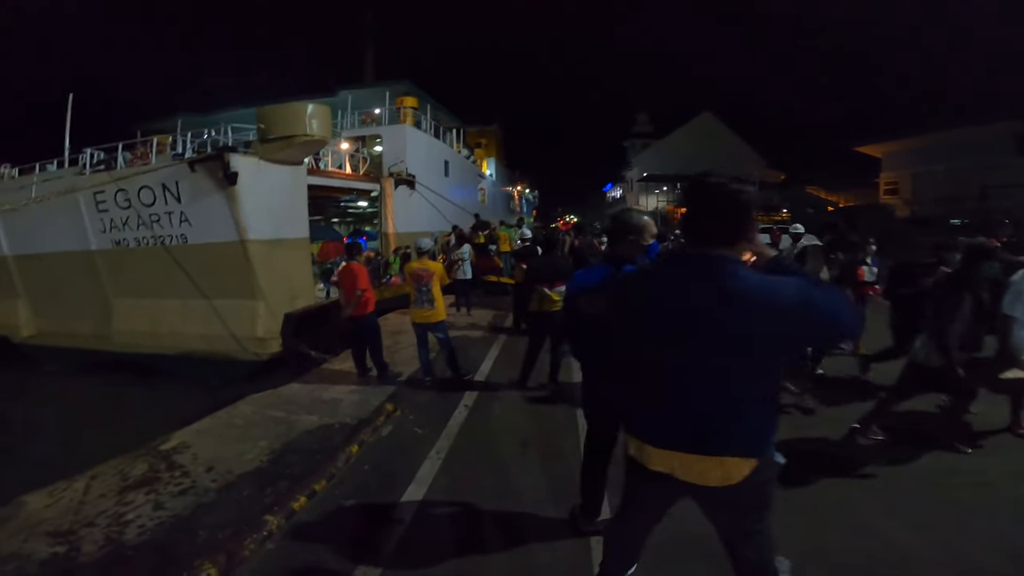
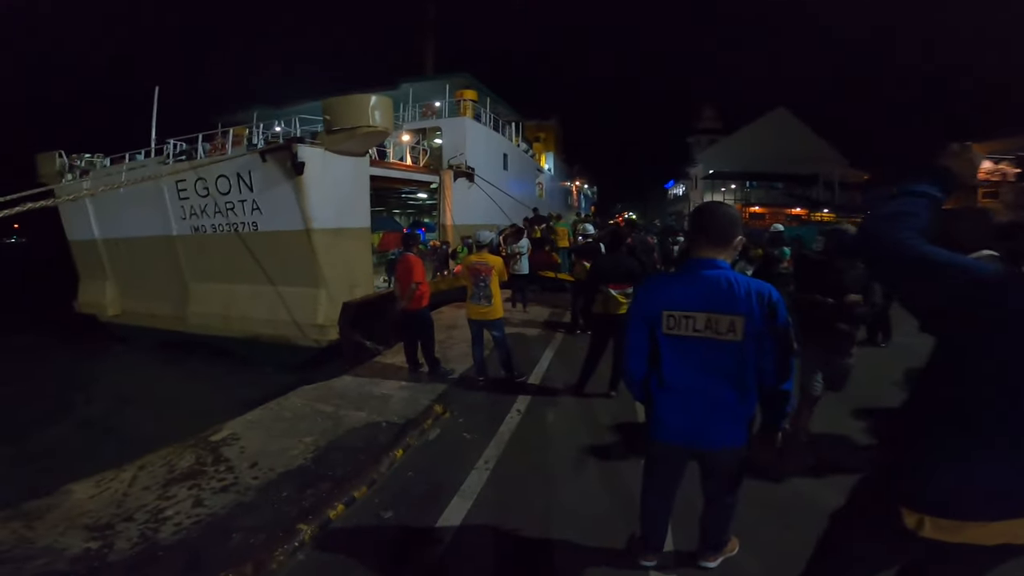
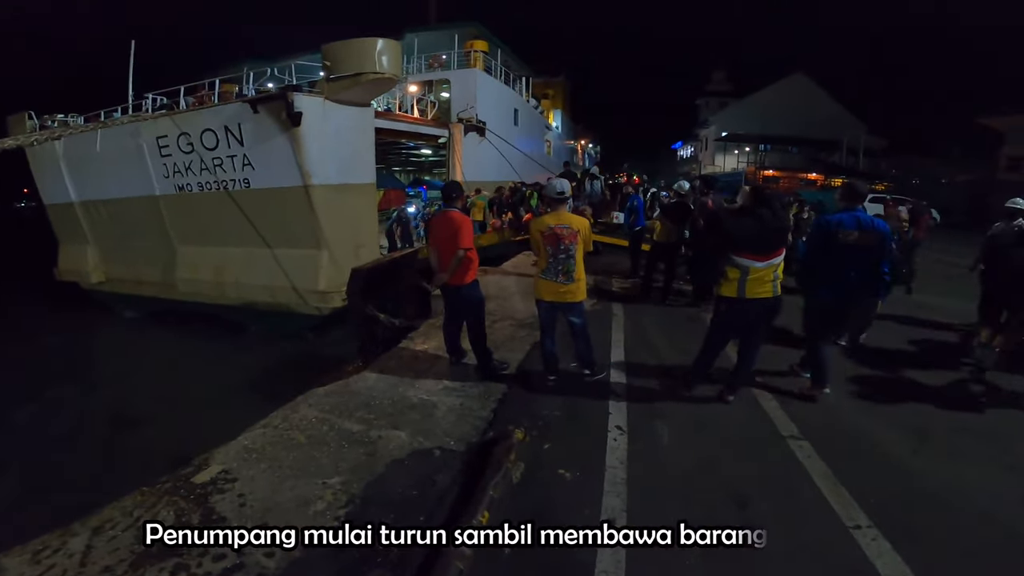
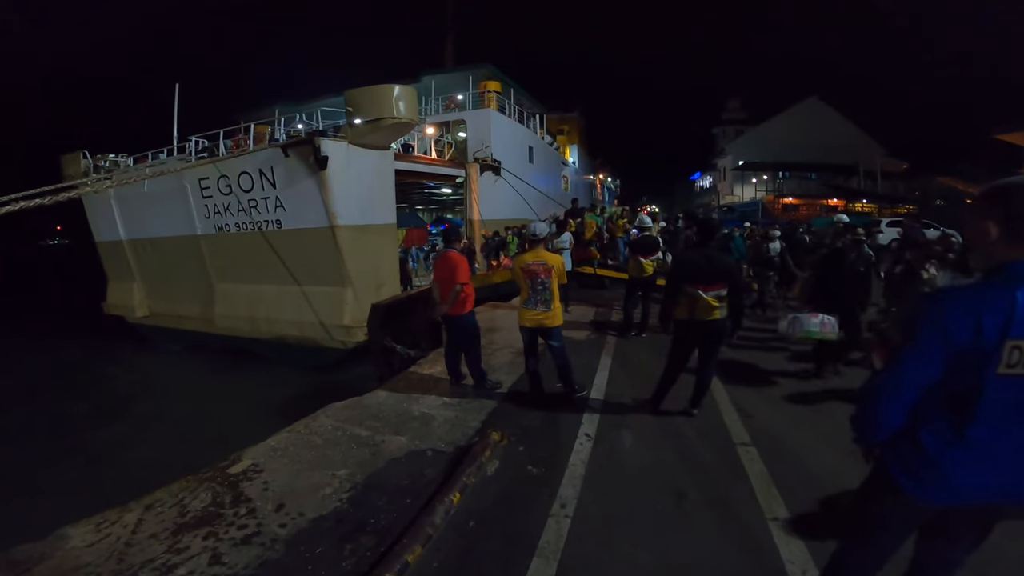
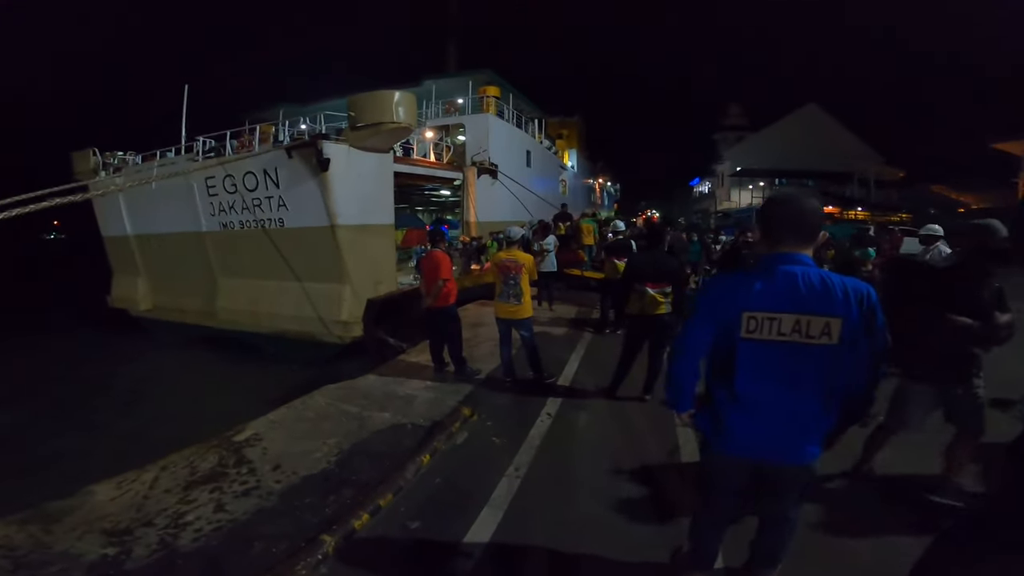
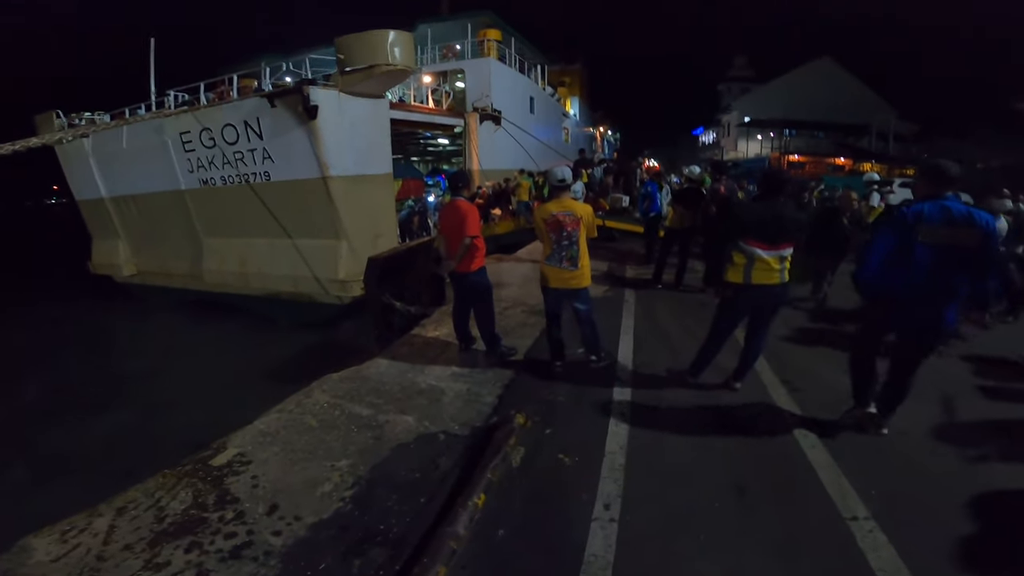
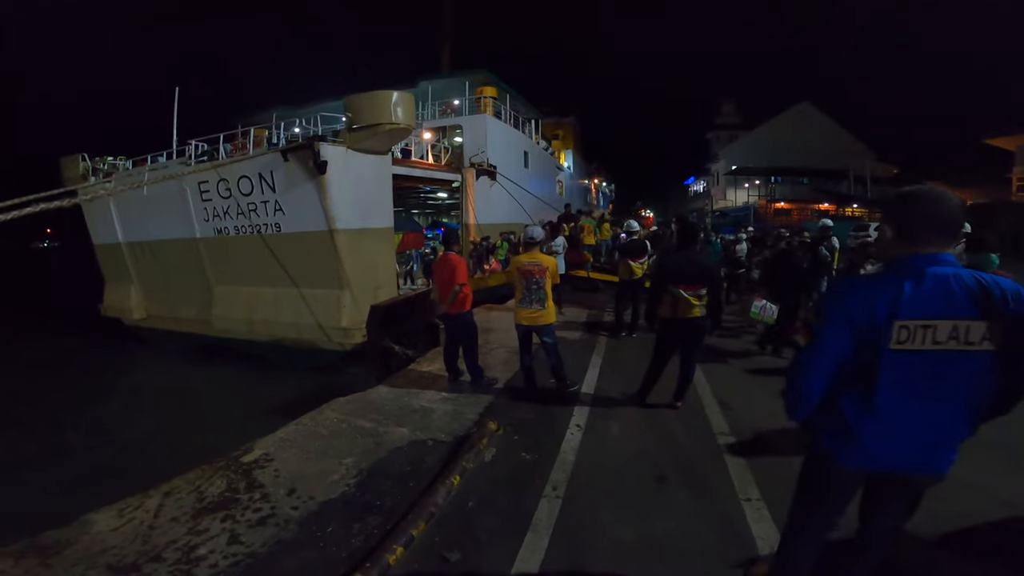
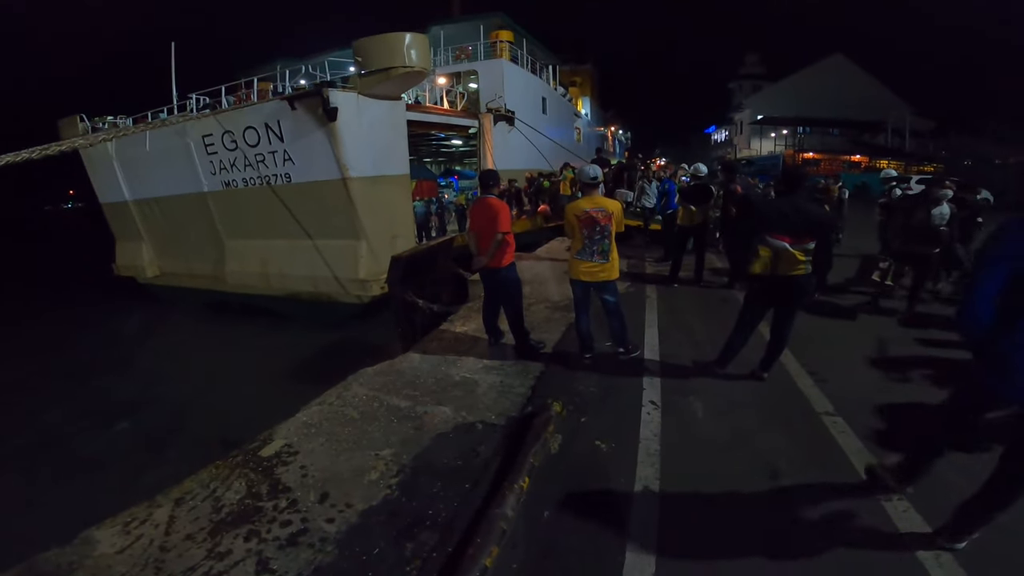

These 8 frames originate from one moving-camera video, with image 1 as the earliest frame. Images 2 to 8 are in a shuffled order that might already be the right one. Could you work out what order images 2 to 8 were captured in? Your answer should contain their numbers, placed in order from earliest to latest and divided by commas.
2, 5, 7, 4, 8, 6, 3
